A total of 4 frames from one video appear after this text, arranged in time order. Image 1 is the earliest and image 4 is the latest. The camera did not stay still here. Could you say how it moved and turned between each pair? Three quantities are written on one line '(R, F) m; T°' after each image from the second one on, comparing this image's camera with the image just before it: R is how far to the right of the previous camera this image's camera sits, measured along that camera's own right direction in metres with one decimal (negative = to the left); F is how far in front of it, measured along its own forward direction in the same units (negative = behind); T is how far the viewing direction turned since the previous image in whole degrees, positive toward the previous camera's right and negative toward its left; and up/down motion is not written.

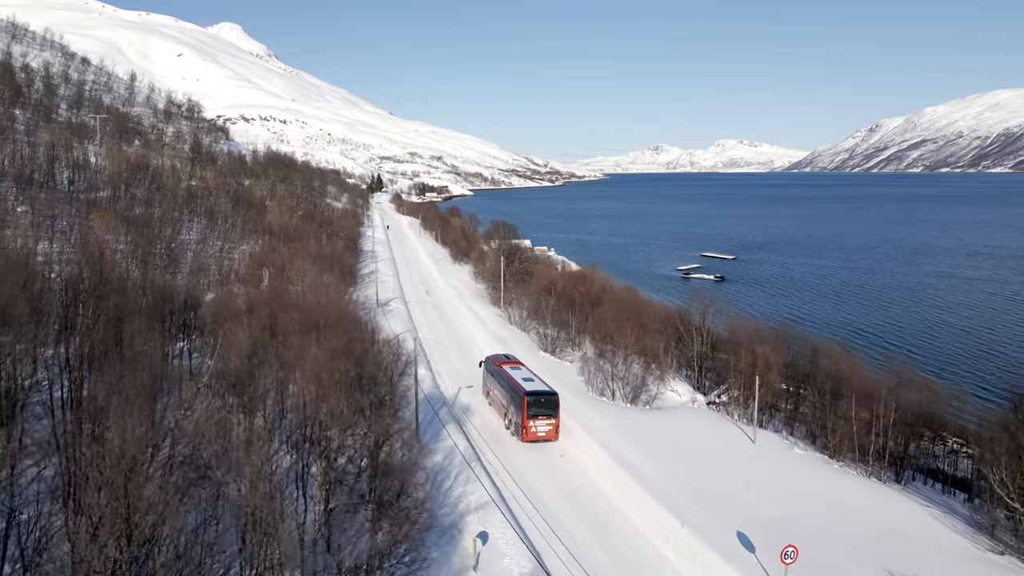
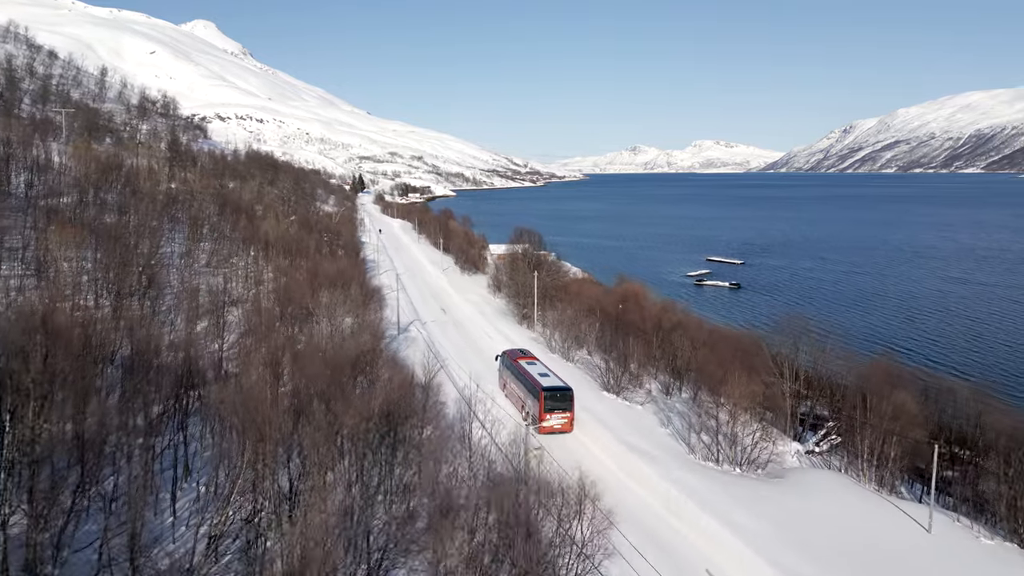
(-3.0, +5.8) m; +2°
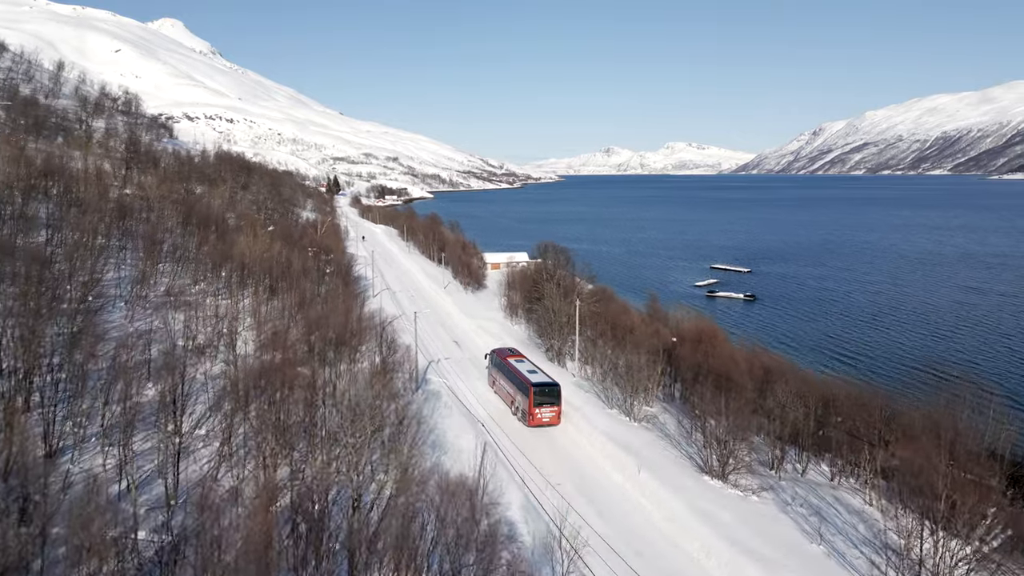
(-2.7, +7.2) m; +2°
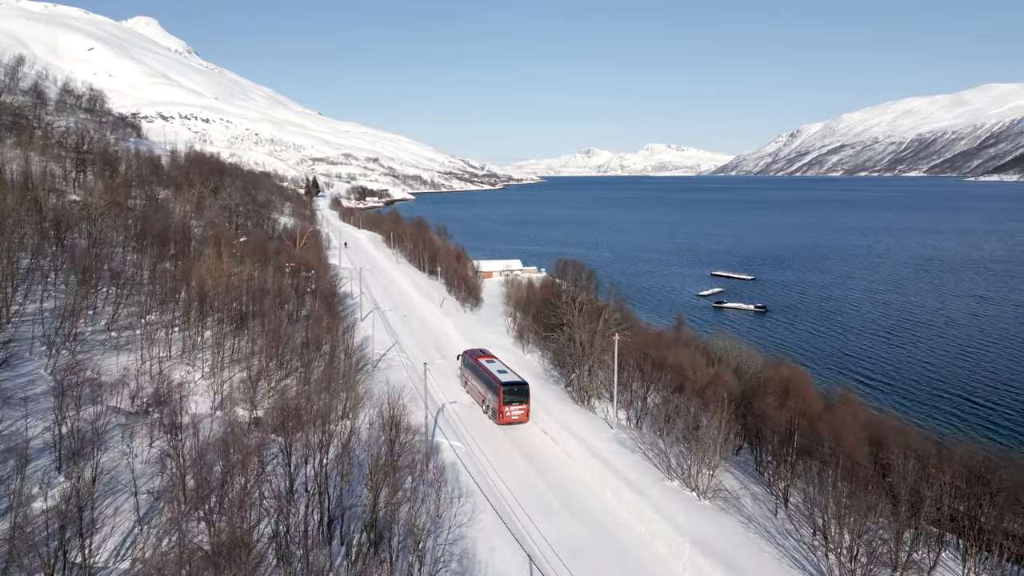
(-1.5, +5.6) m; +2°
